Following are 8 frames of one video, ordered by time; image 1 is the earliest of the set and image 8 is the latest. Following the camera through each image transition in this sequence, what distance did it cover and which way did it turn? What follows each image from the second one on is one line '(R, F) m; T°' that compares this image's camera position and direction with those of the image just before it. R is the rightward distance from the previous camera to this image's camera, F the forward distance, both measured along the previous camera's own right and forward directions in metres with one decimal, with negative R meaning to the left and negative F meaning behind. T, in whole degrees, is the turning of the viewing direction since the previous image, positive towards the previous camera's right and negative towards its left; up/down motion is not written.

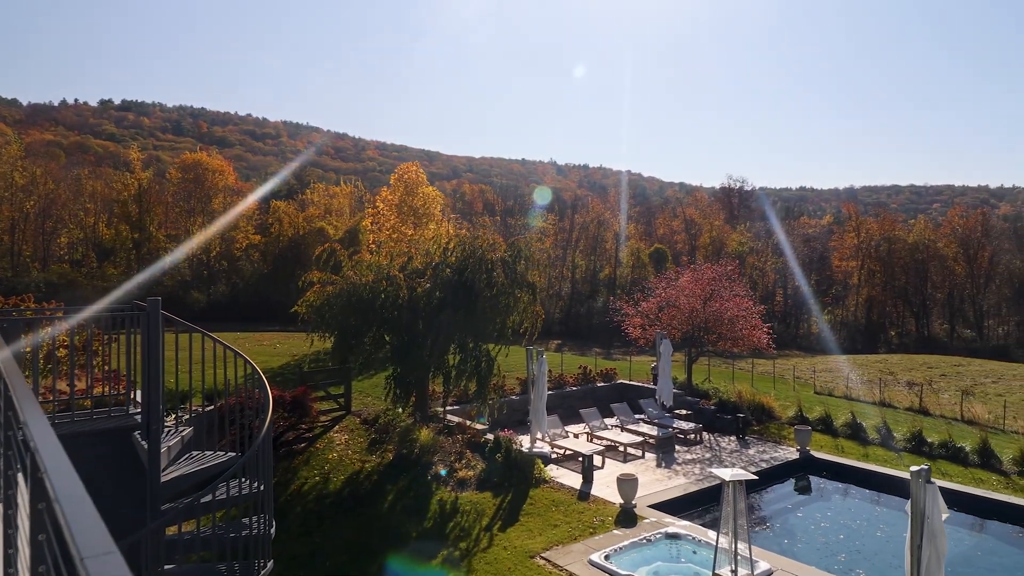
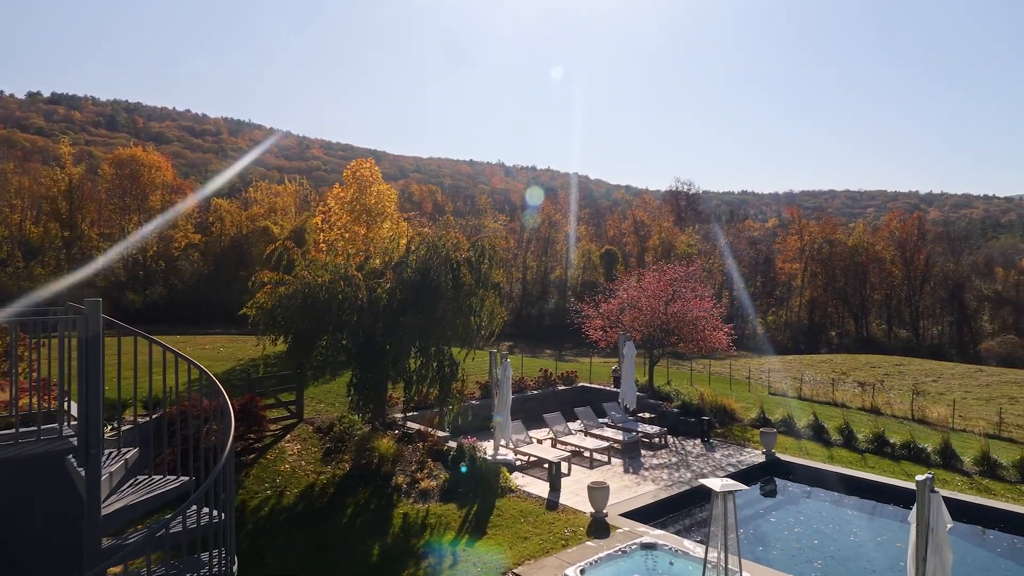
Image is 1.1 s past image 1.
(-0.3, +0.5) m; +4°
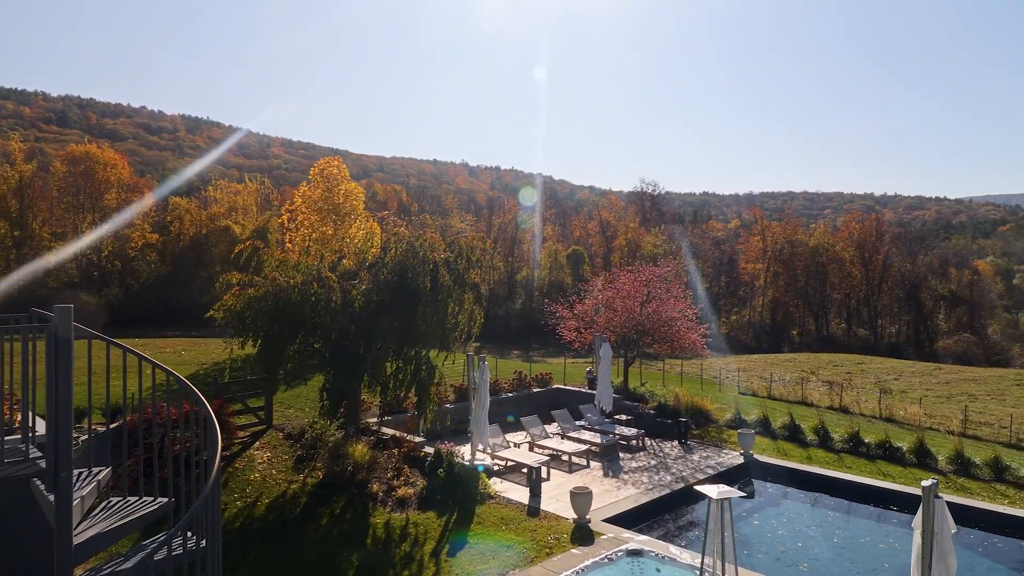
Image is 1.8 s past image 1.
(-0.2, +0.3) m; +3°
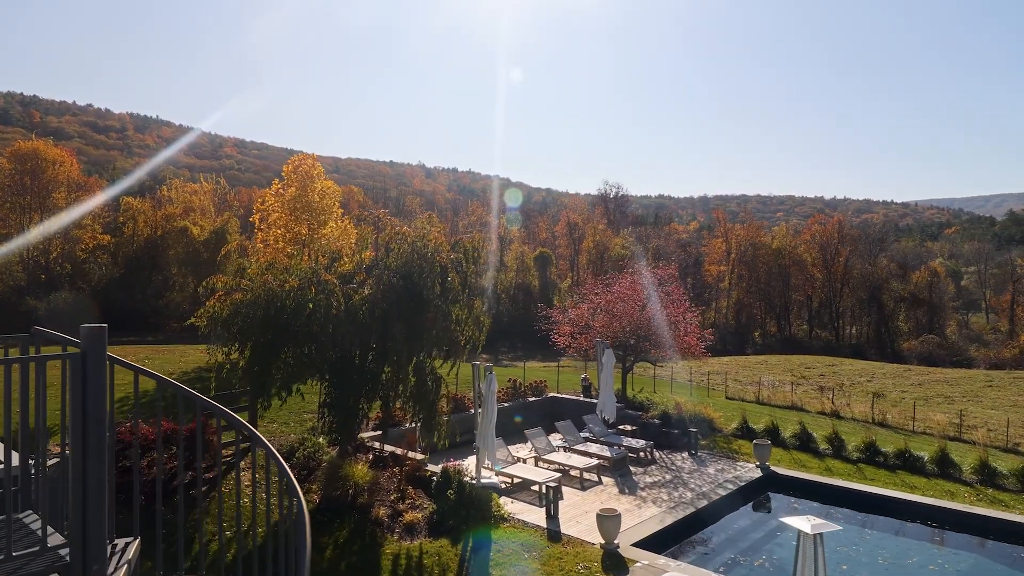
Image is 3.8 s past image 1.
(-0.9, +0.8) m; +3°
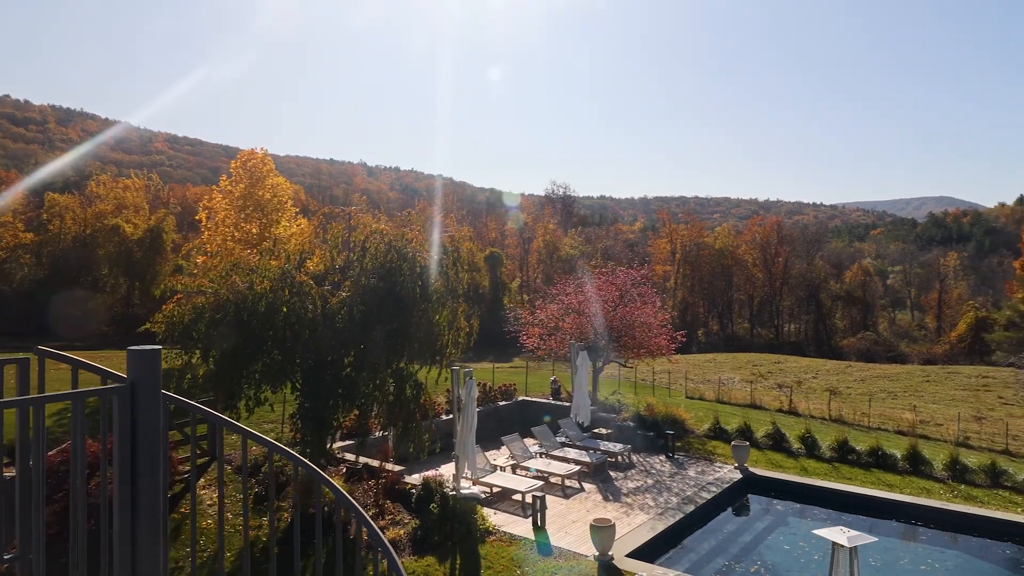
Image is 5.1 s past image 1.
(-0.6, +0.4) m; +5°
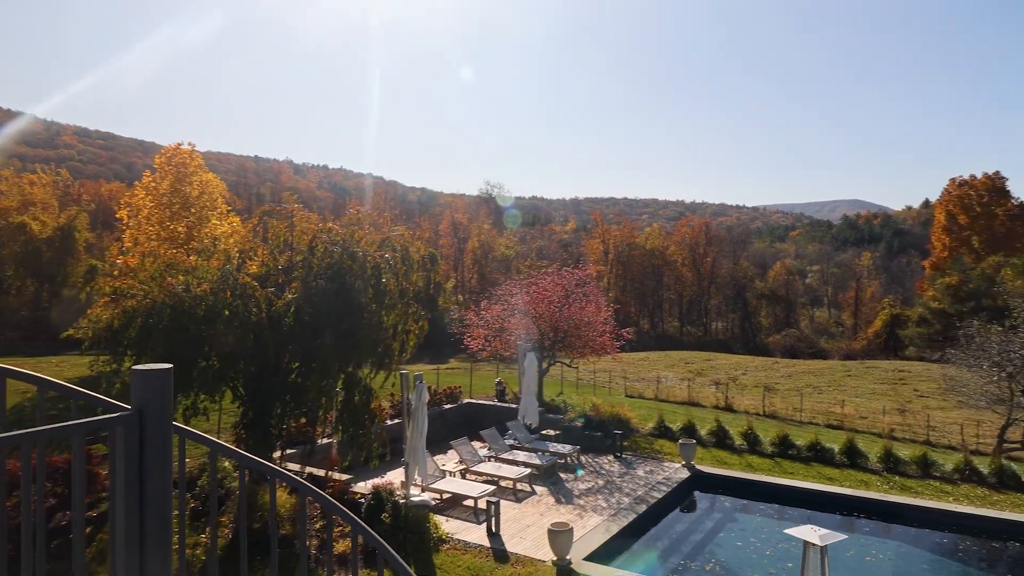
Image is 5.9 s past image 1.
(-0.3, +0.2) m; +6°
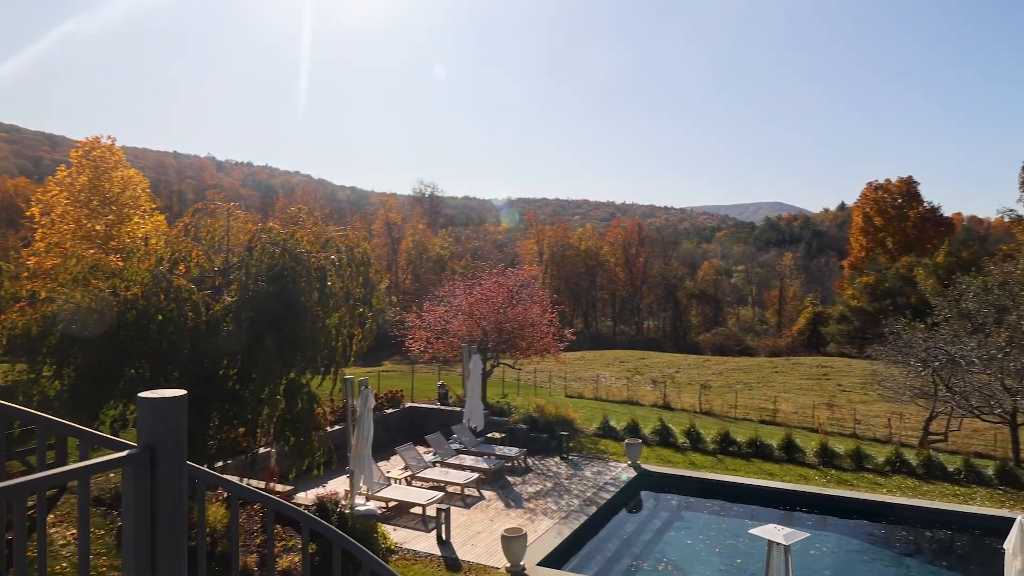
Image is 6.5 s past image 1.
(-0.2, +0.2) m; +6°
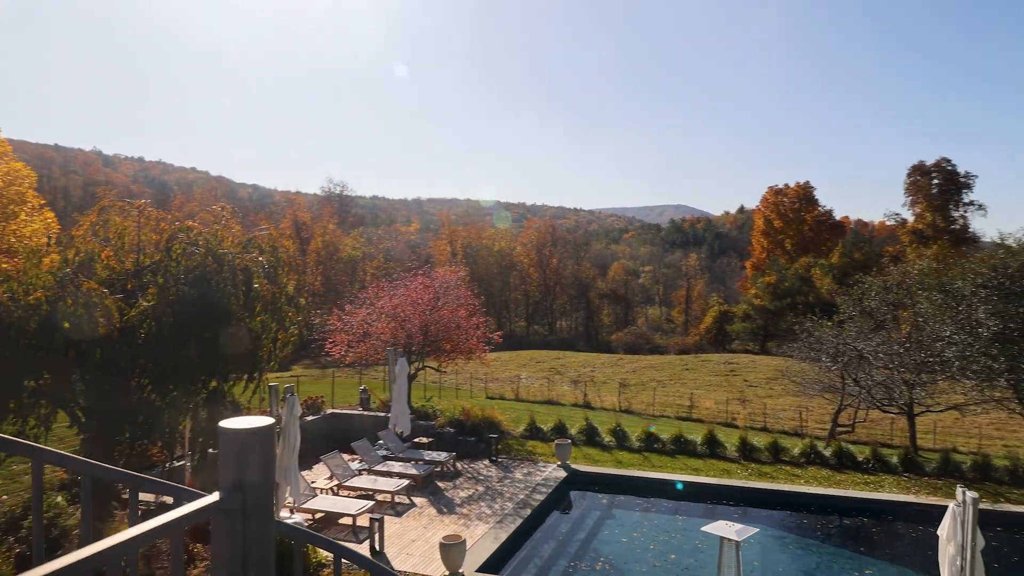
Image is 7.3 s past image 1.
(-0.4, +0.2) m; +8°
